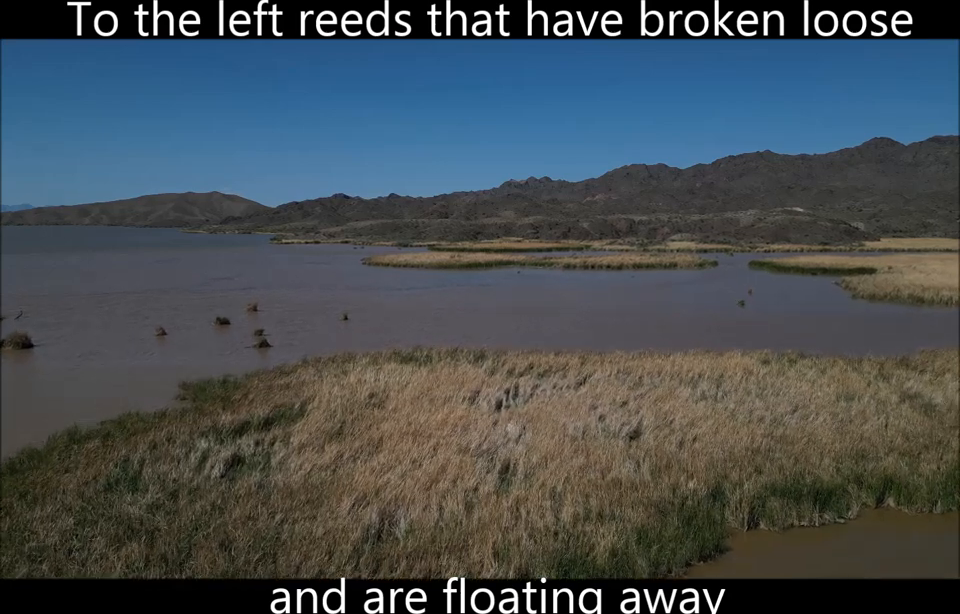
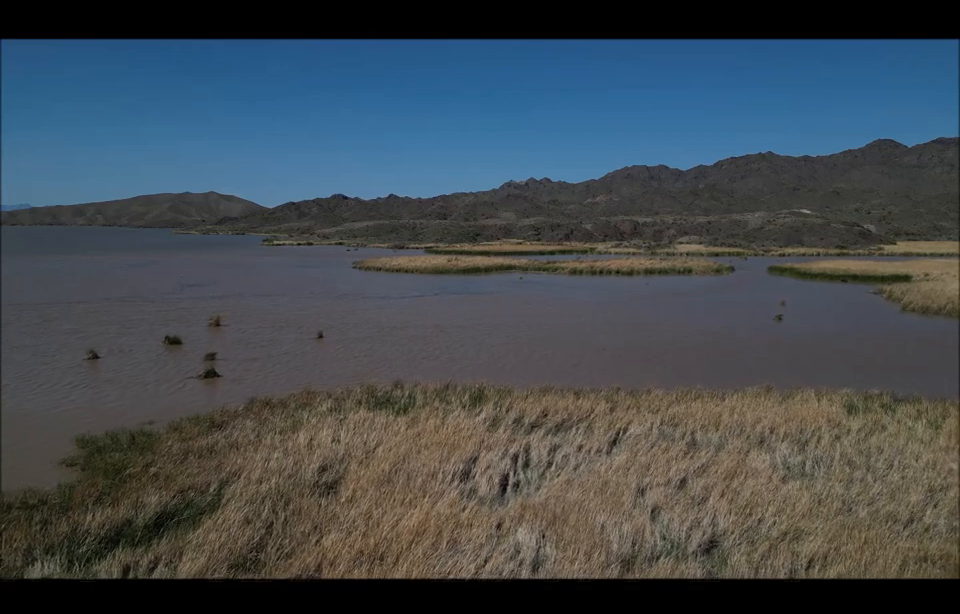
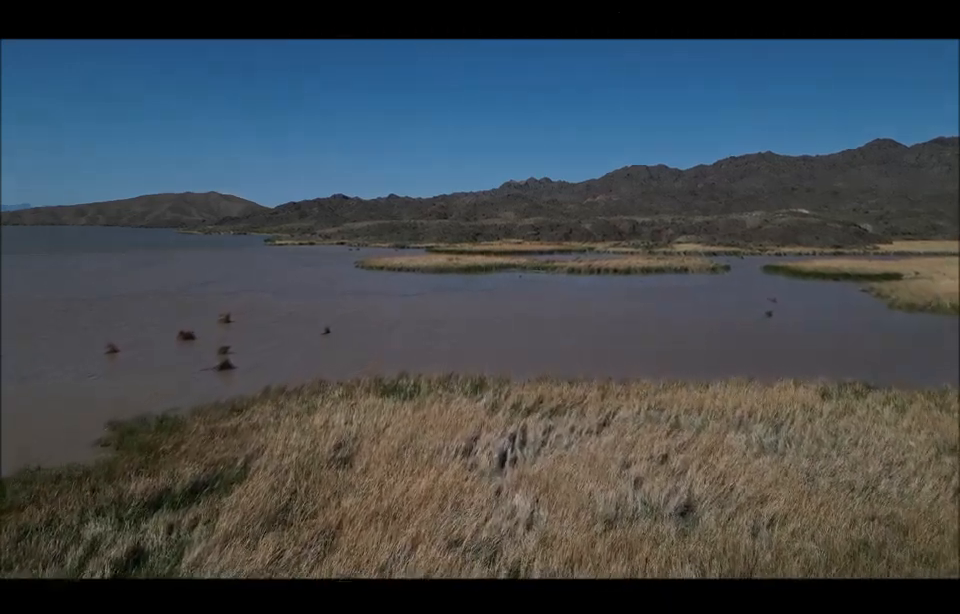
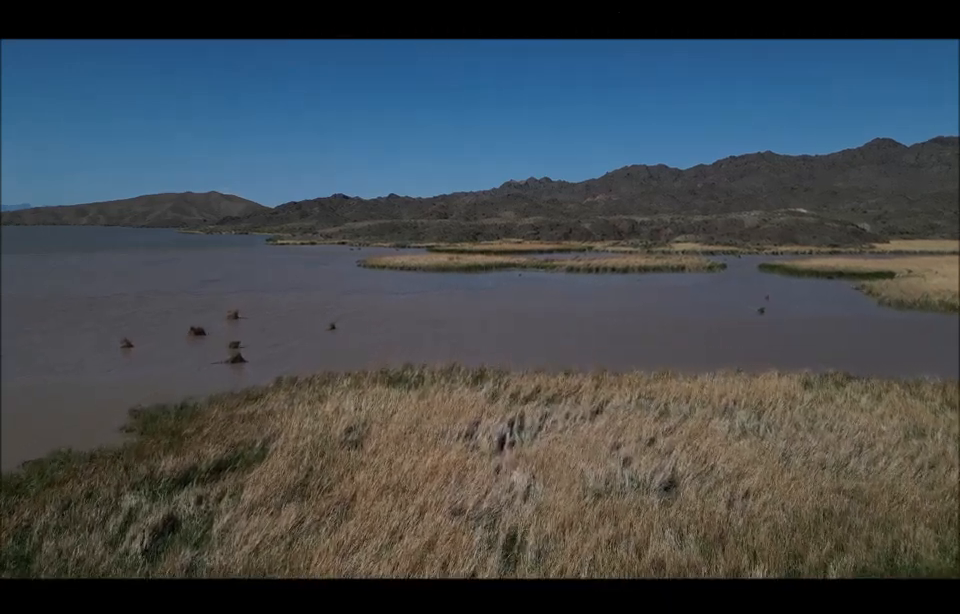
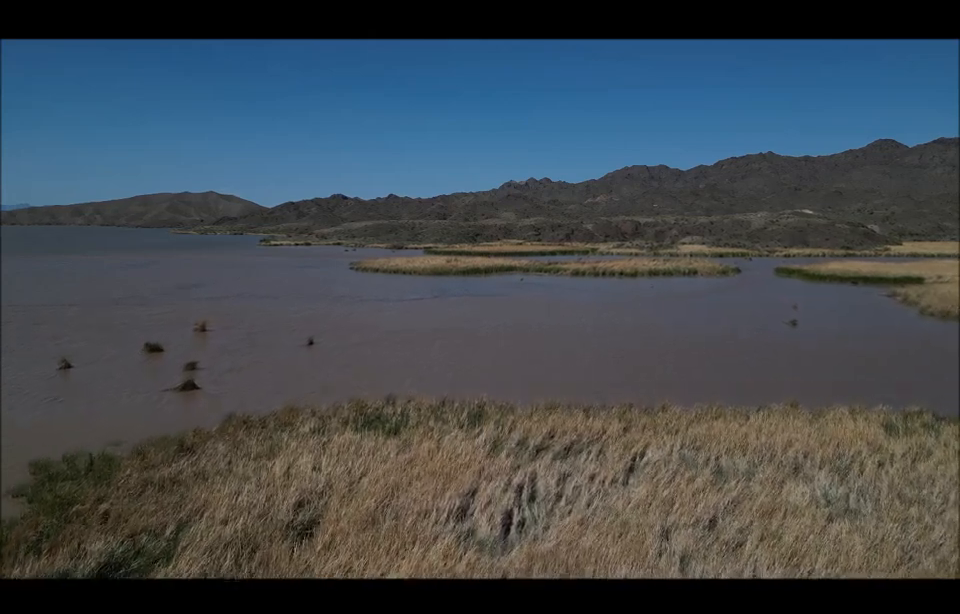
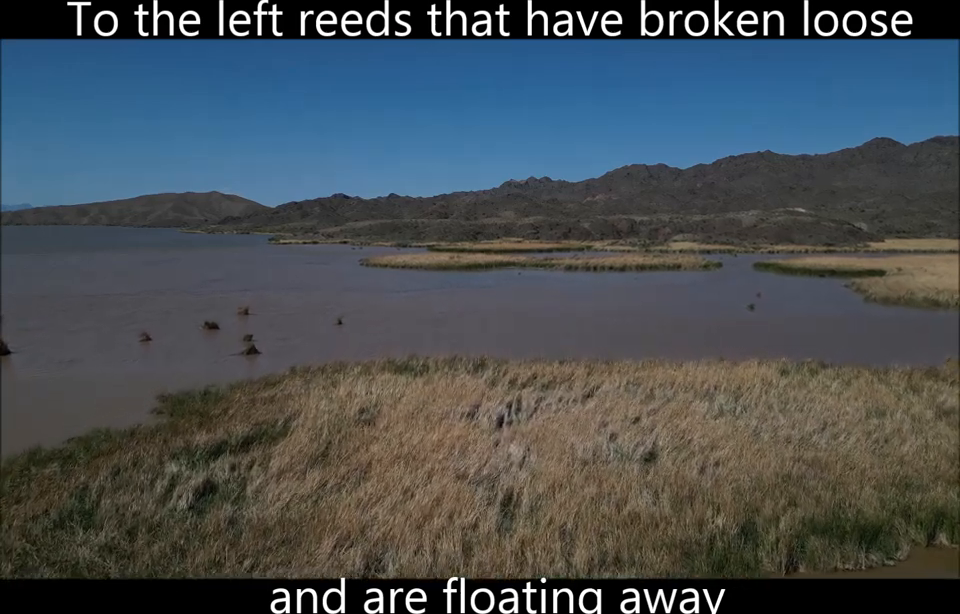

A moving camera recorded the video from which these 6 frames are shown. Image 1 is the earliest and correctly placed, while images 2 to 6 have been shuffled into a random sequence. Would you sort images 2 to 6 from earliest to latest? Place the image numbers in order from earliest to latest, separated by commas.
6, 4, 3, 2, 5
